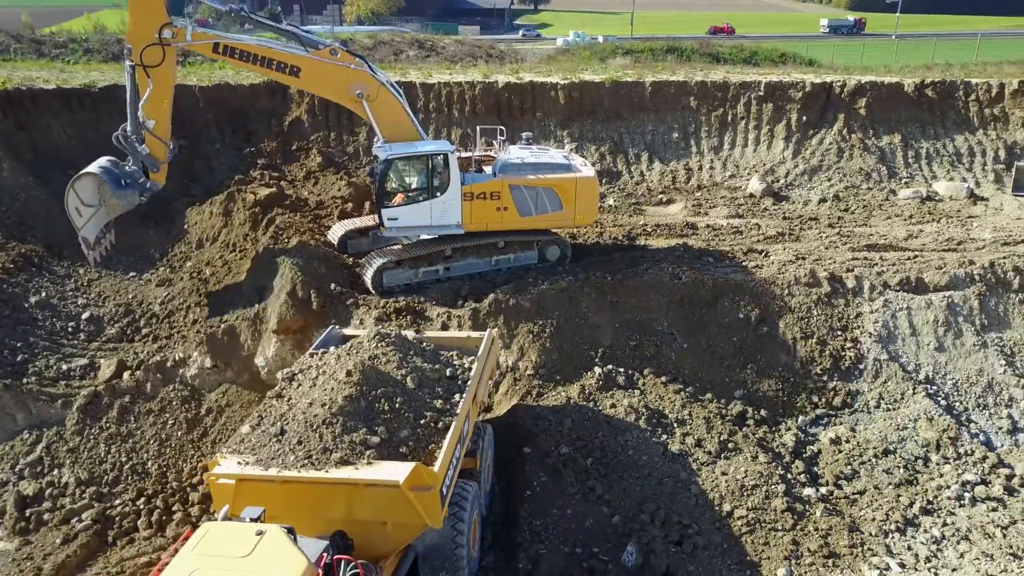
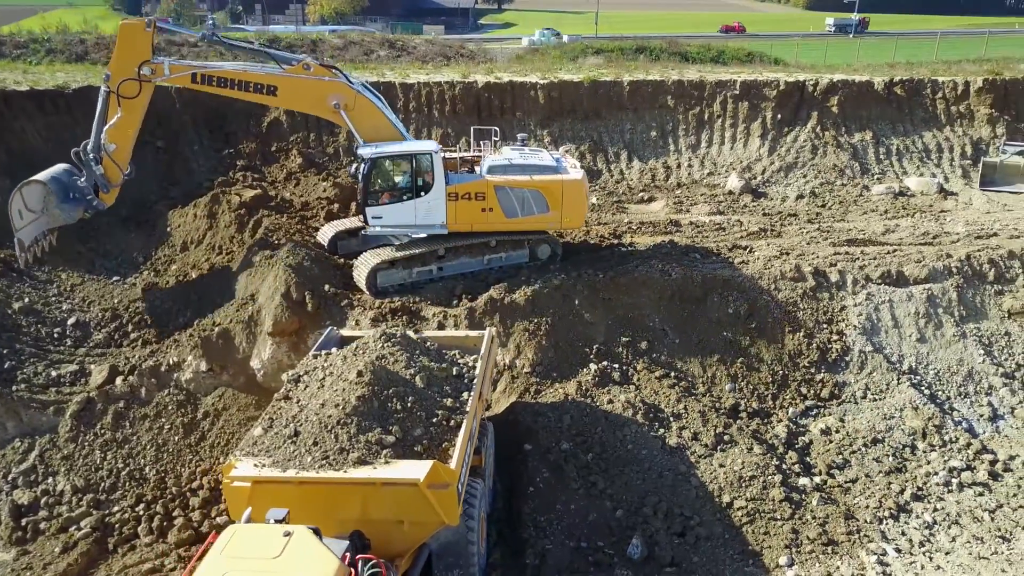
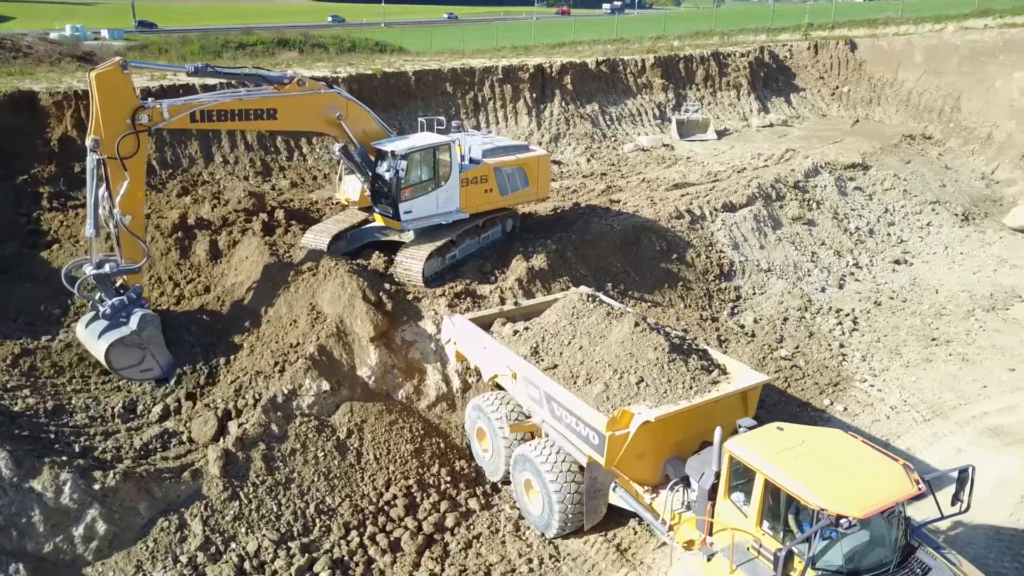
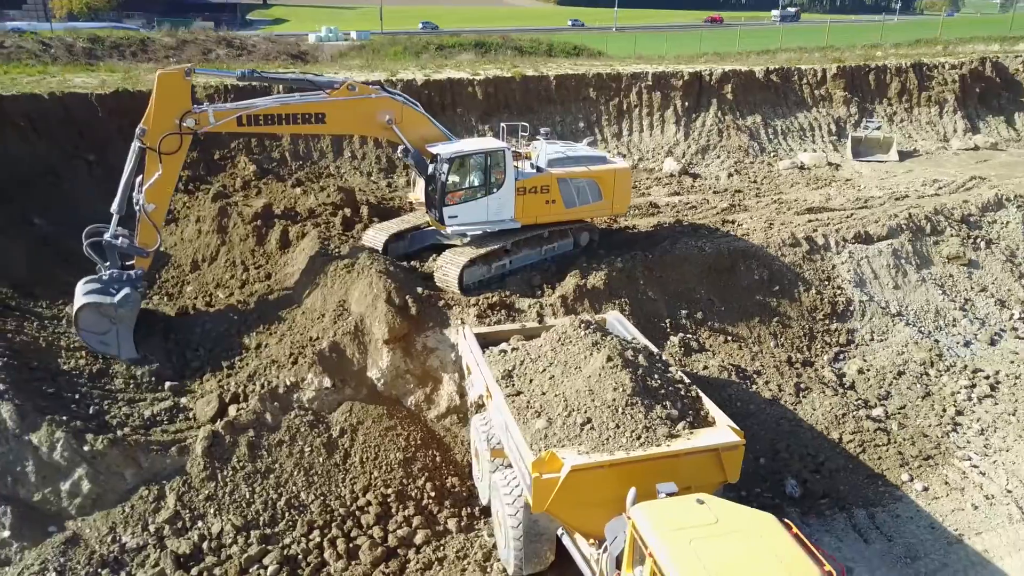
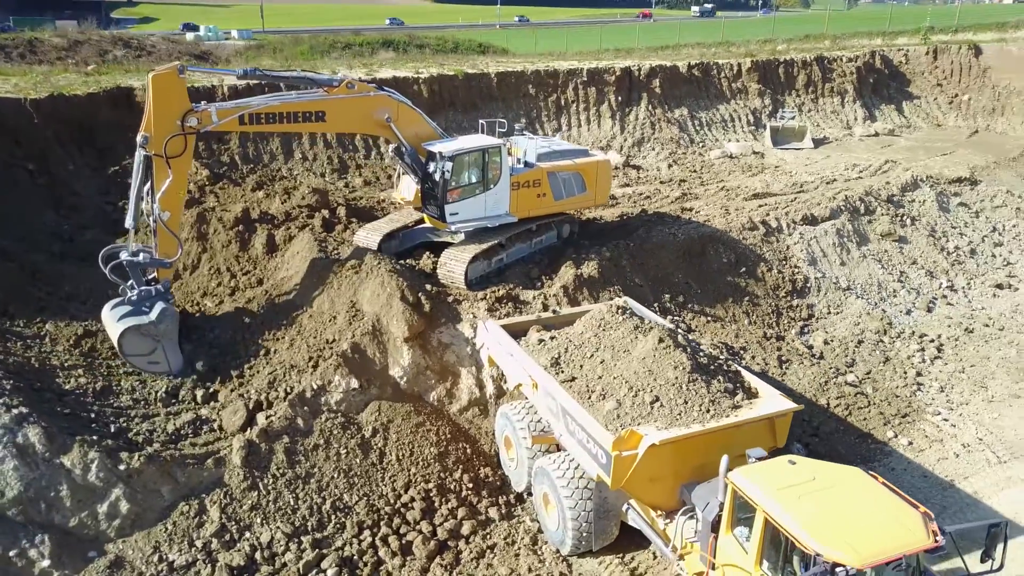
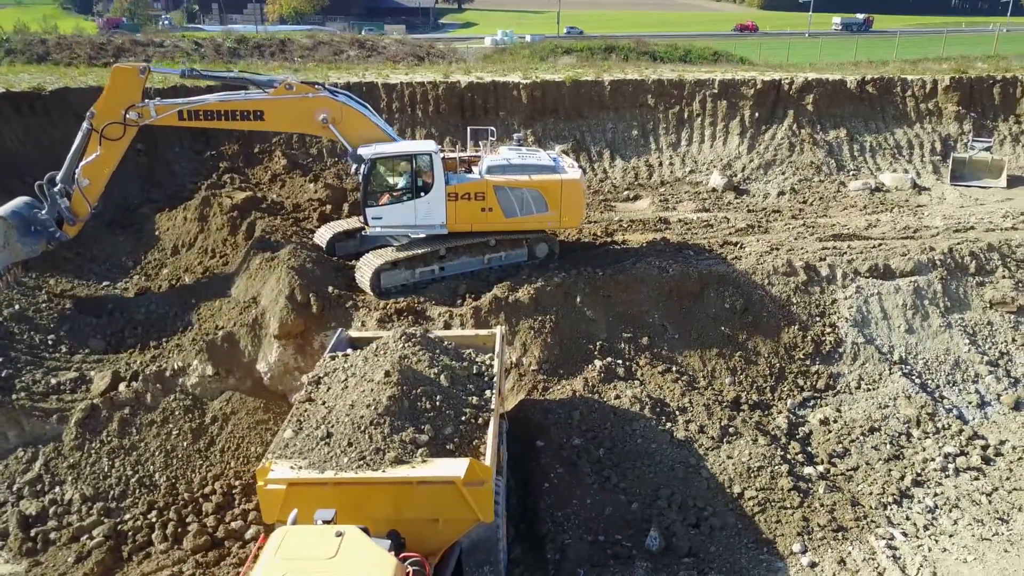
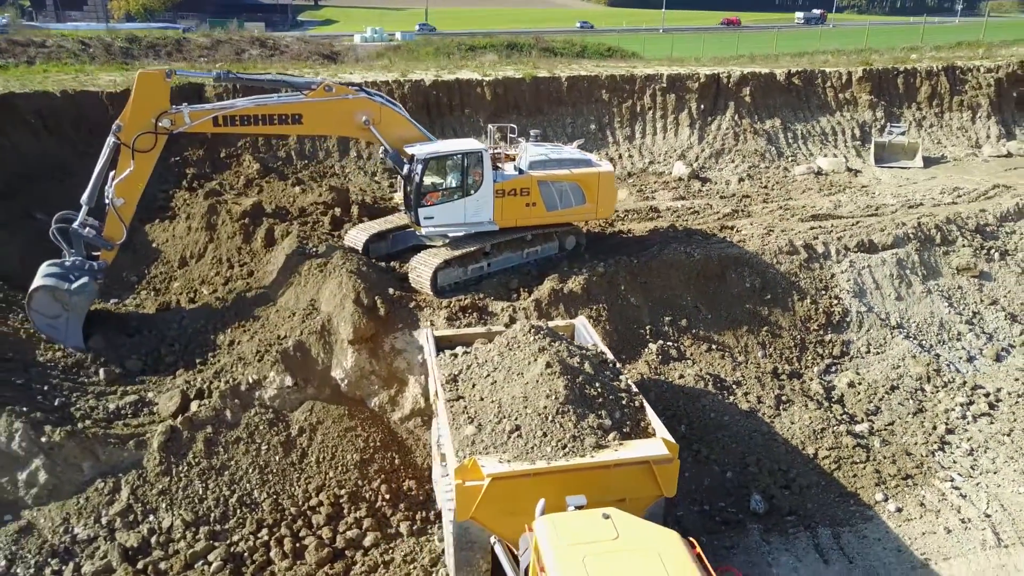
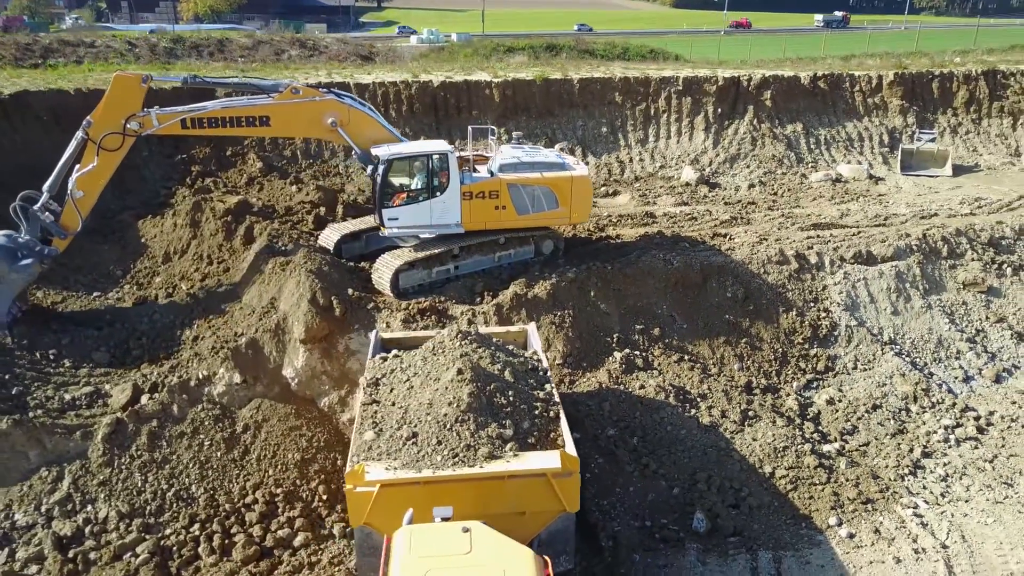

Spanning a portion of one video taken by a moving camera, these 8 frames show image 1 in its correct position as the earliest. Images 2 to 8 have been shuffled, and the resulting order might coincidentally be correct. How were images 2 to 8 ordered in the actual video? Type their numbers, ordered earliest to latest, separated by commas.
2, 6, 8, 7, 4, 5, 3
